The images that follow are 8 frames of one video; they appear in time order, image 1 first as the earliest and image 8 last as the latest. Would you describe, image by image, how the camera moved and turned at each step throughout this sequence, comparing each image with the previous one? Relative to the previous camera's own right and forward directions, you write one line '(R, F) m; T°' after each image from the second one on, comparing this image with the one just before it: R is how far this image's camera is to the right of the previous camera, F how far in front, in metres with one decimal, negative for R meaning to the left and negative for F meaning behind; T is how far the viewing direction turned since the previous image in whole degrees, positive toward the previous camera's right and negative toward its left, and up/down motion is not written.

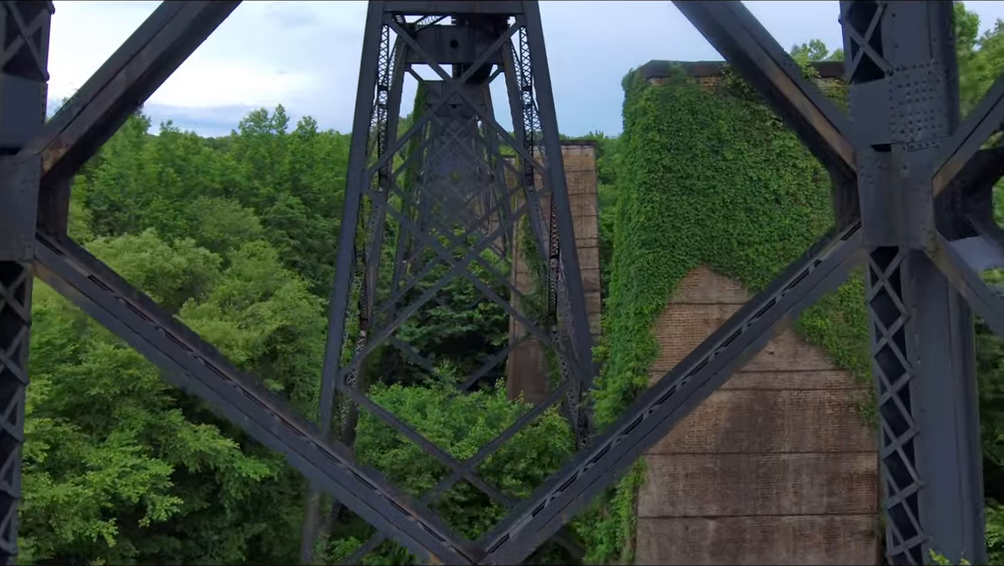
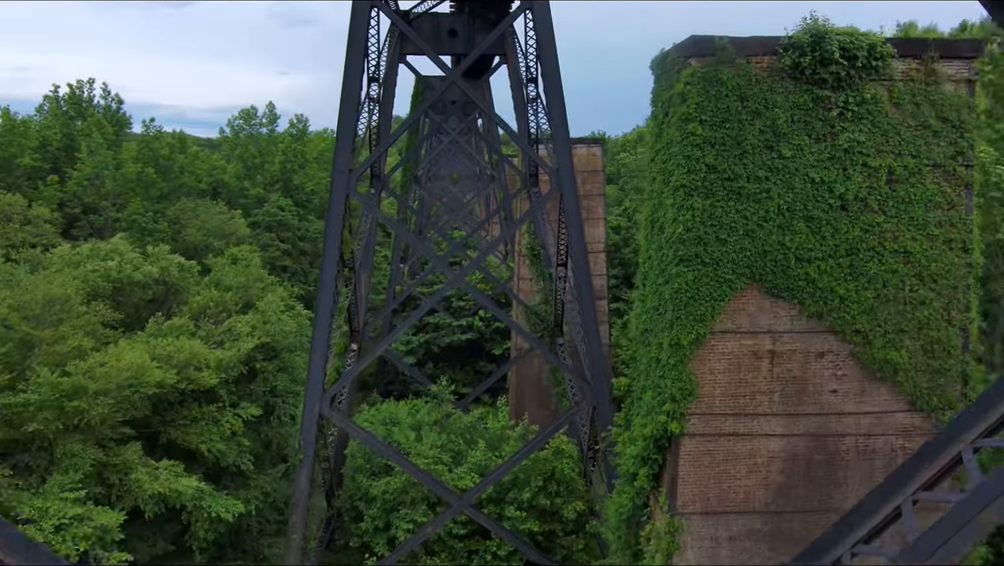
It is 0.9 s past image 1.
(0.0, +1.1) m; 0°
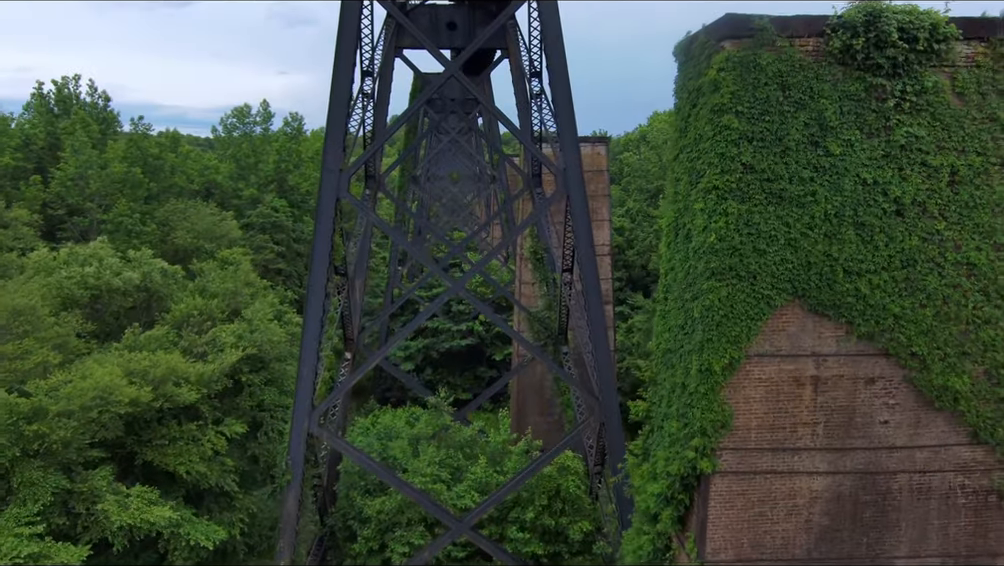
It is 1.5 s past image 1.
(0.0, +0.7) m; 0°
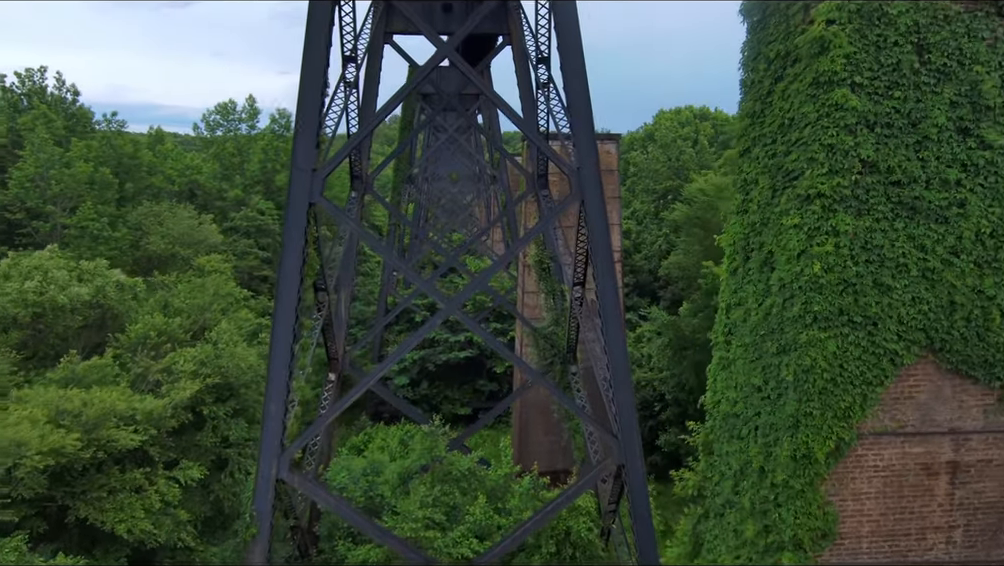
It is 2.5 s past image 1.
(0.0, +1.4) m; 0°
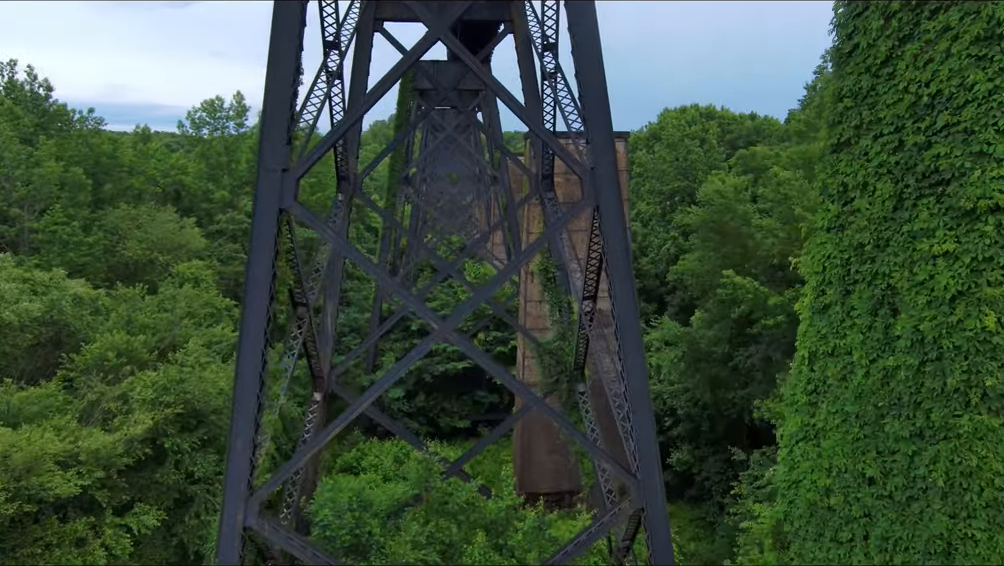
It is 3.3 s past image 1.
(0.0, +1.0) m; 0°
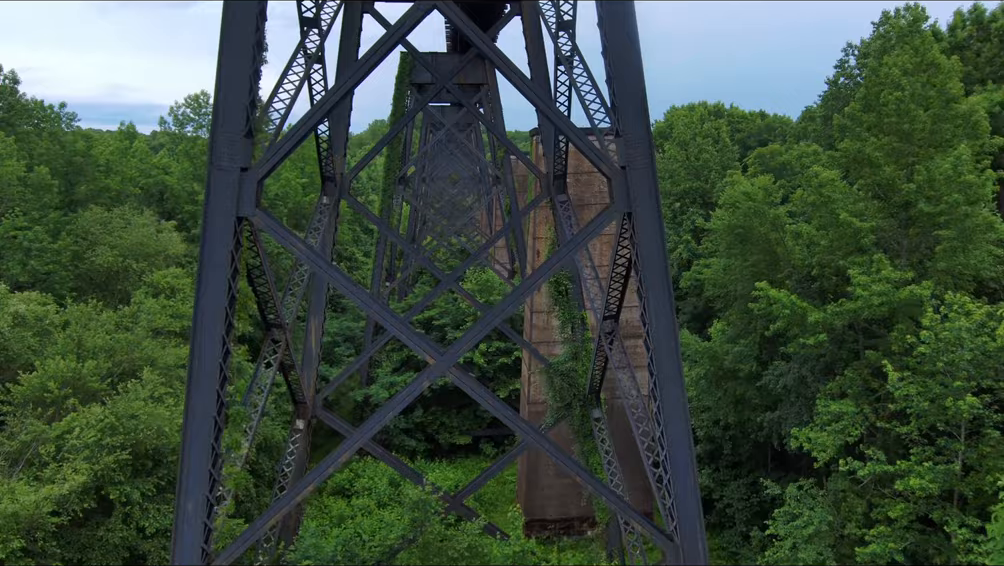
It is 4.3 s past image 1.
(-0.1, +1.2) m; 0°
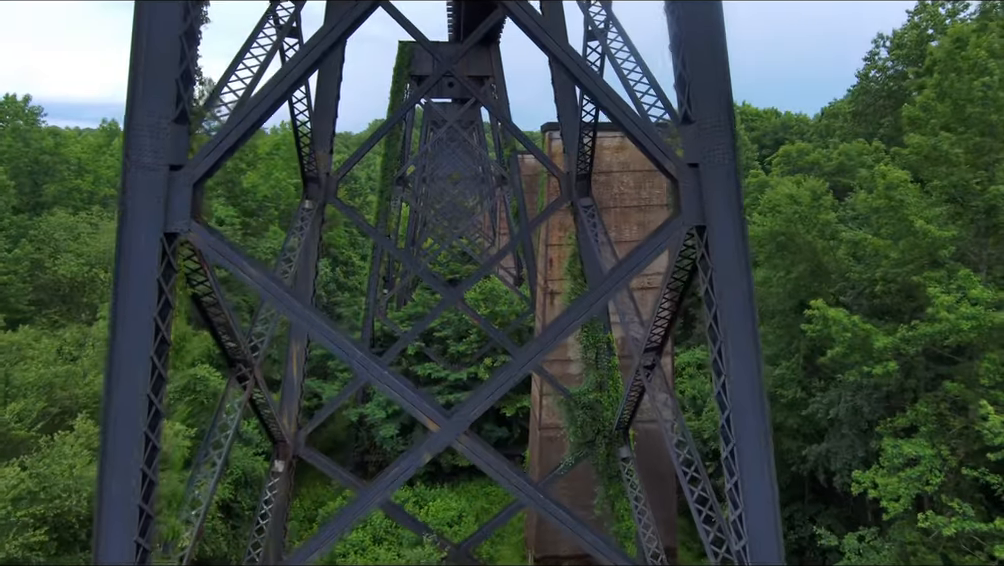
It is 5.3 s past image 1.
(-0.2, +1.4) m; 0°
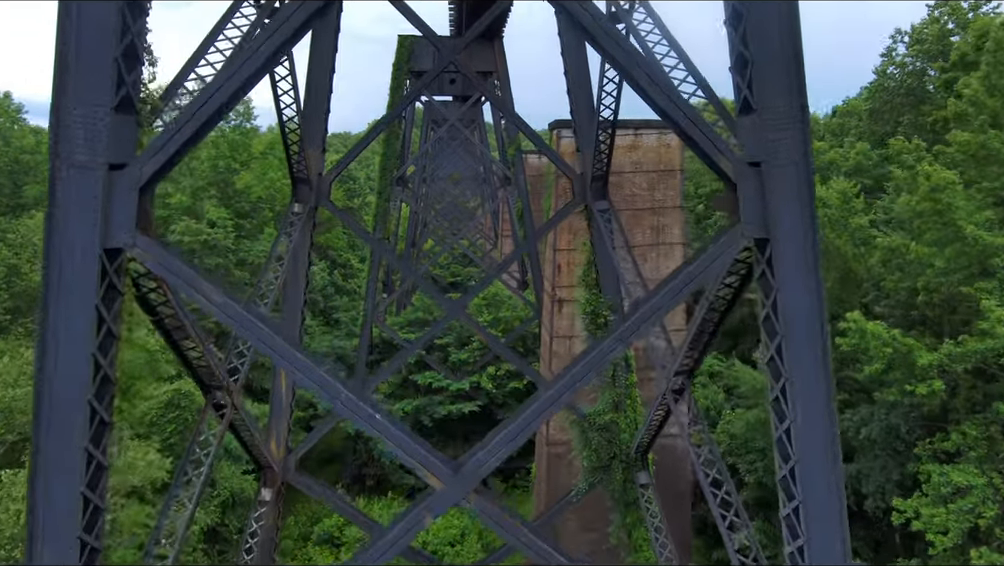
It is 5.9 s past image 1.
(-0.1, +0.7) m; 0°
